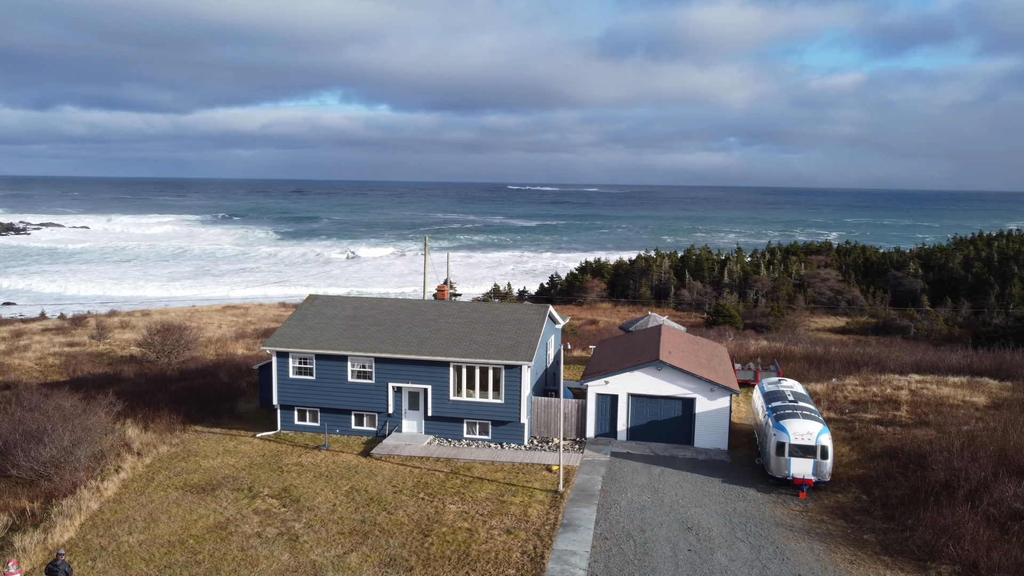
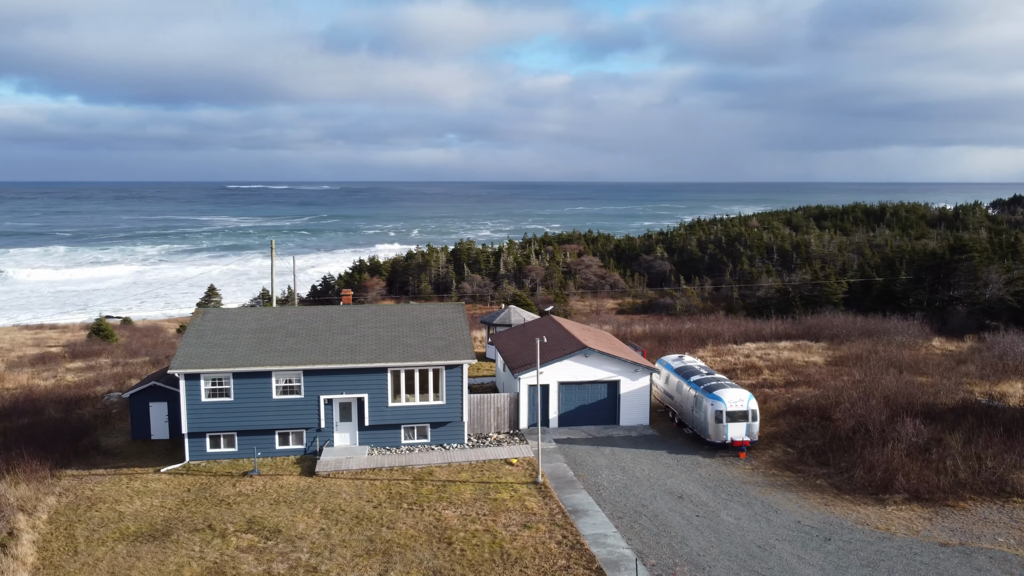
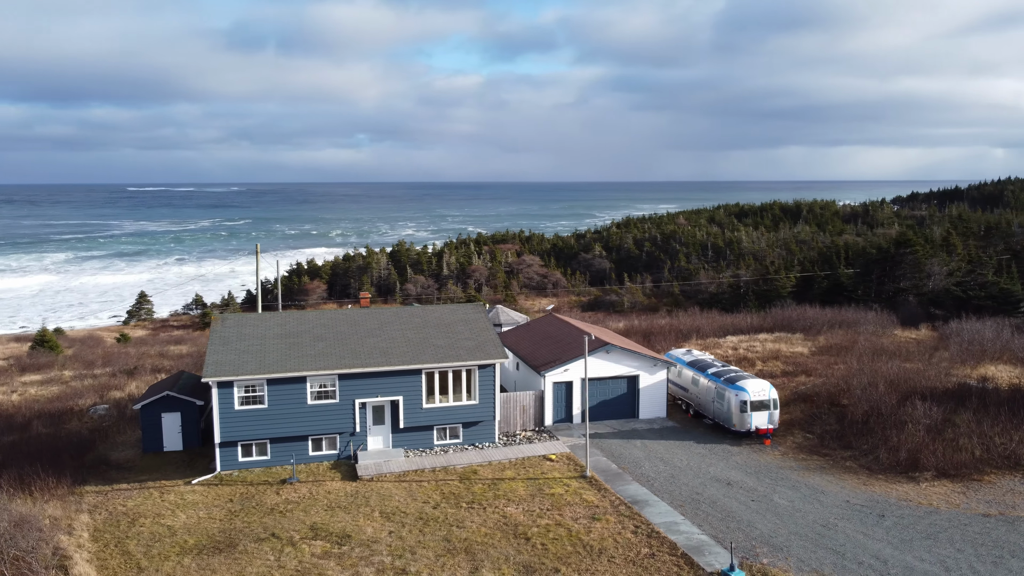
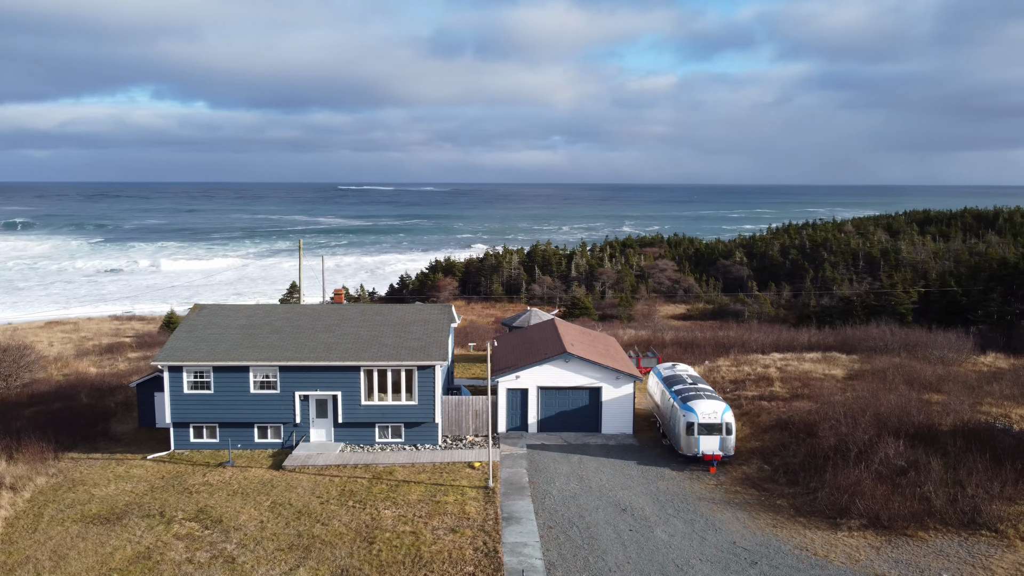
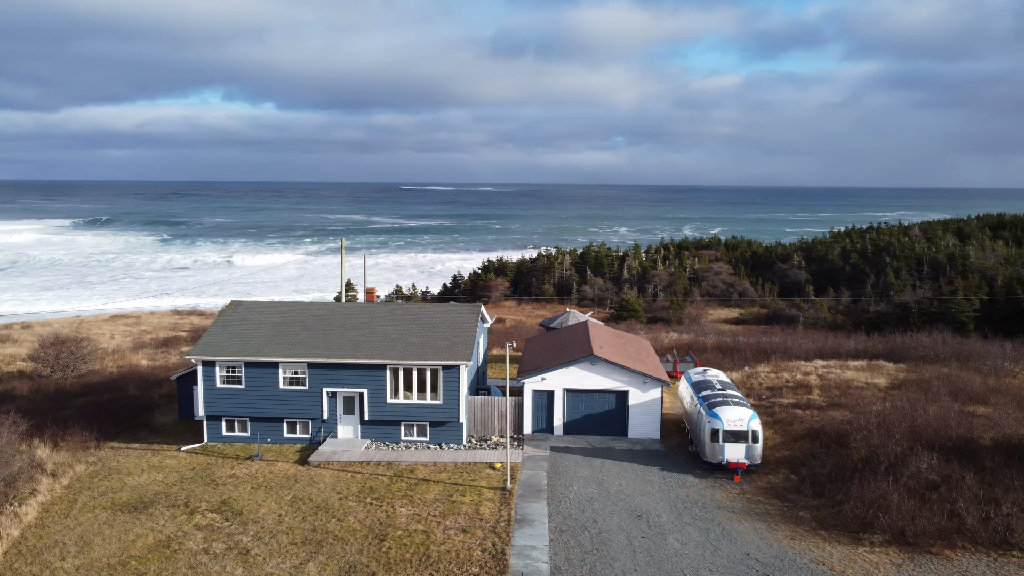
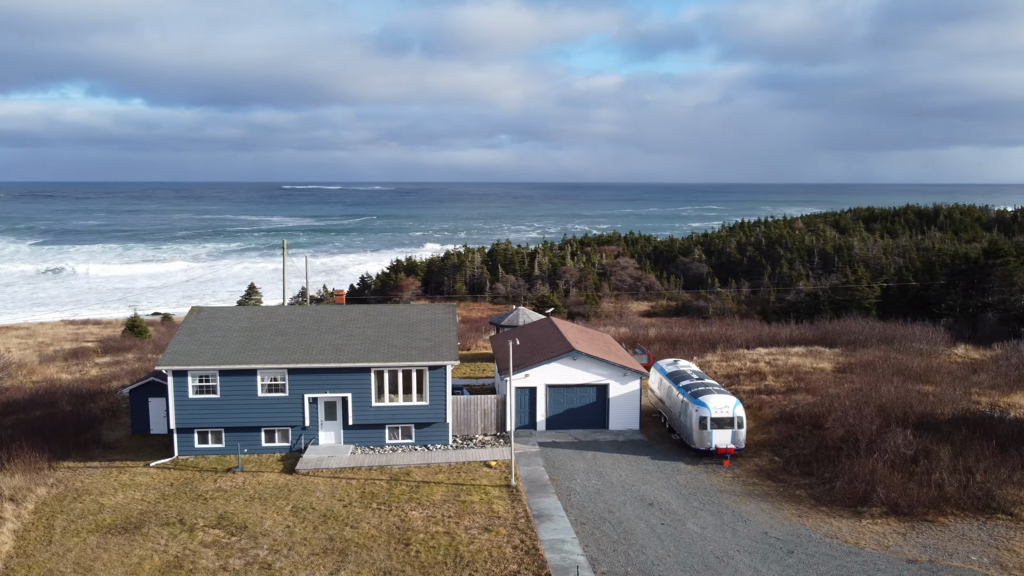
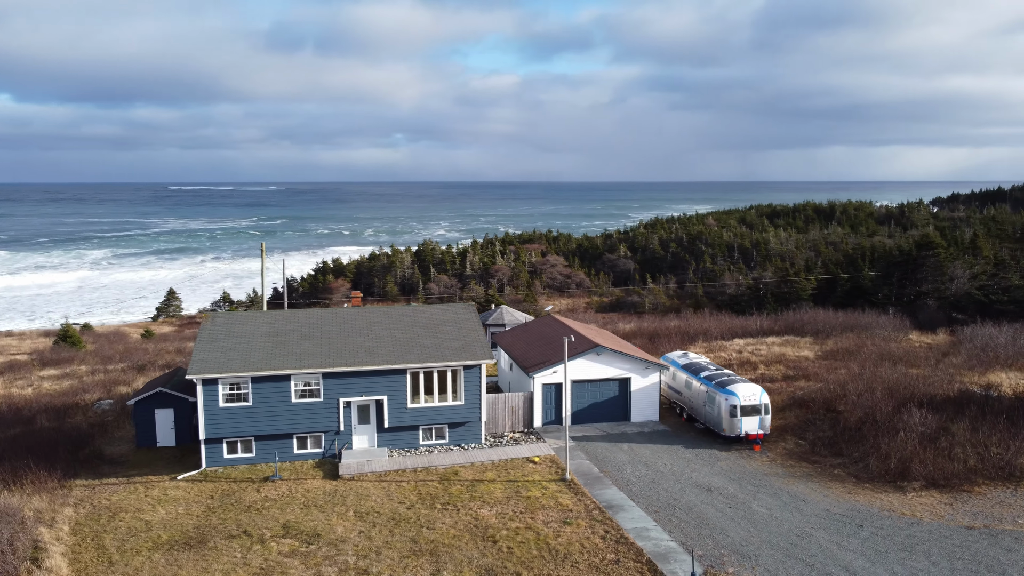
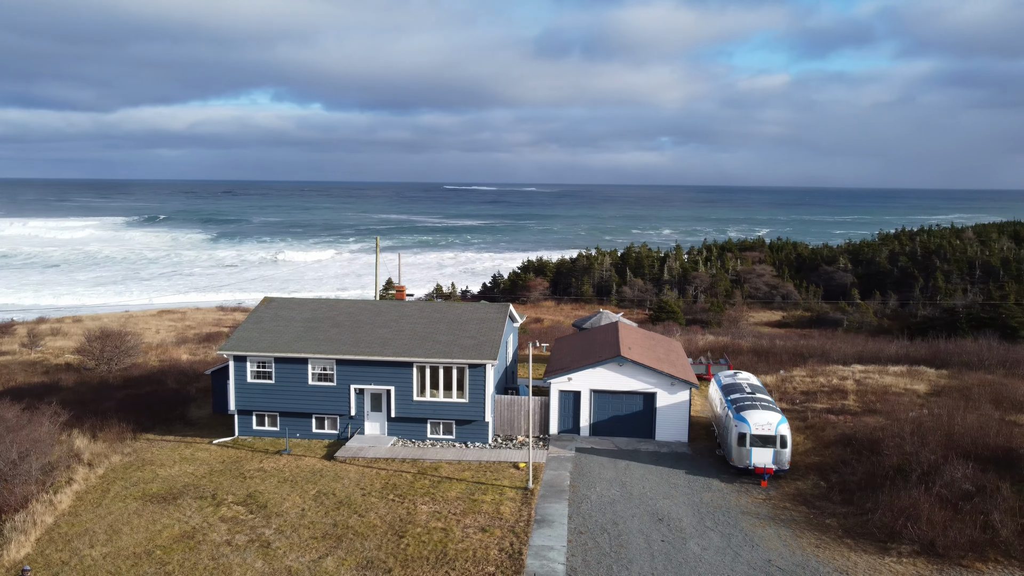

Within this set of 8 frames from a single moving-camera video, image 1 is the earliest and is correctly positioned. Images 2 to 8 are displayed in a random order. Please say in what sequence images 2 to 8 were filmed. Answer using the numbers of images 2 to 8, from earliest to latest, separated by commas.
8, 5, 4, 6, 2, 7, 3
